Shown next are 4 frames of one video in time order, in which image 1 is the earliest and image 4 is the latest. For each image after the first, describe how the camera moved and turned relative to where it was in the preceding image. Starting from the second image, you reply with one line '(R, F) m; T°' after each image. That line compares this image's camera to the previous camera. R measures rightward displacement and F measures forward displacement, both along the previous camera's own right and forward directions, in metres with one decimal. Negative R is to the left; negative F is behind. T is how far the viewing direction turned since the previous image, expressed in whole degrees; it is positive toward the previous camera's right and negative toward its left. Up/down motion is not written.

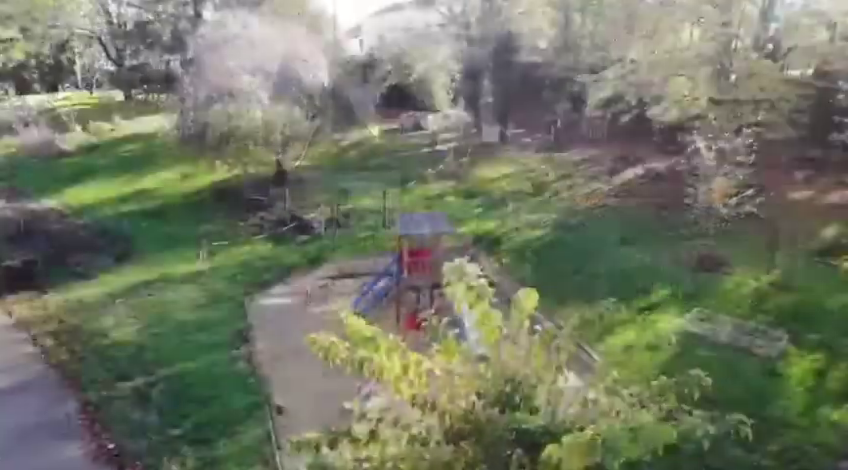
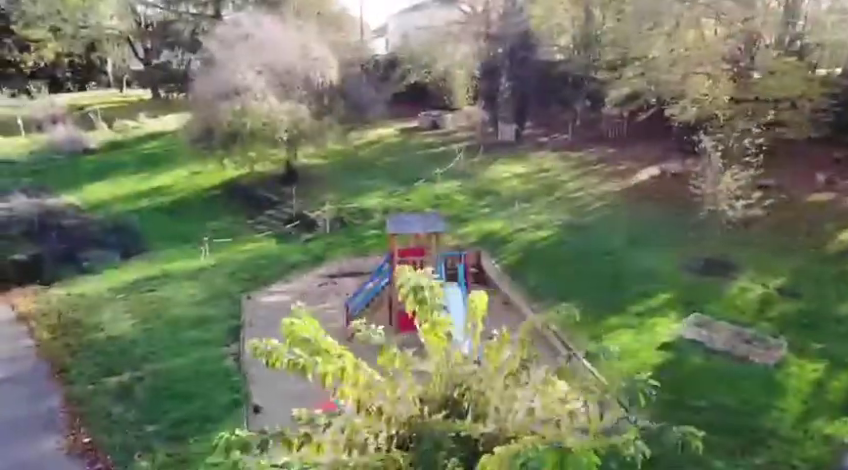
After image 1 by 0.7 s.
(+1.0, +0.1) m; -4°
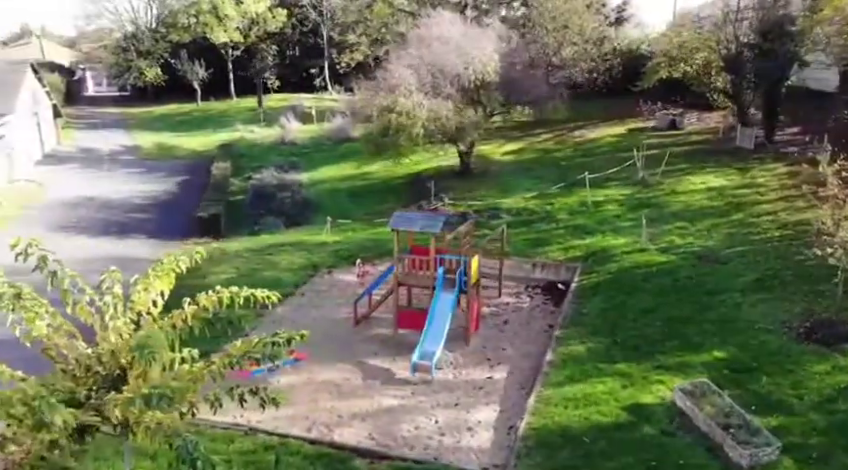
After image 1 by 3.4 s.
(+7.7, +2.4) m; -35°
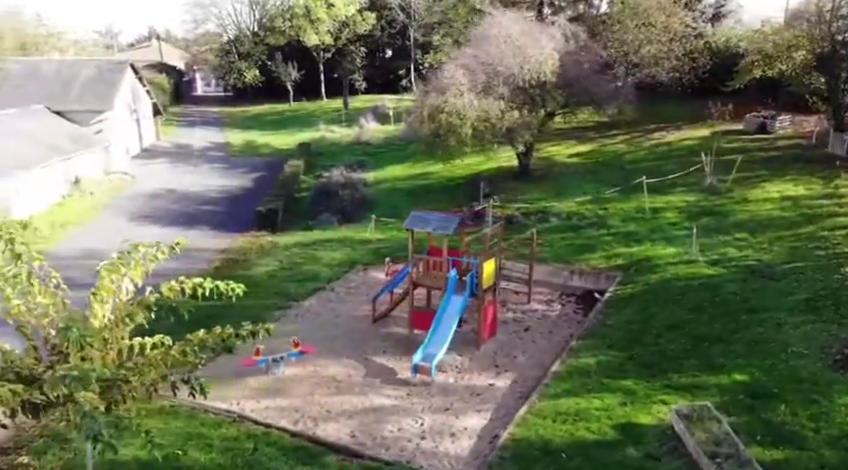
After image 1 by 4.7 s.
(+2.1, +0.3) m; -10°
